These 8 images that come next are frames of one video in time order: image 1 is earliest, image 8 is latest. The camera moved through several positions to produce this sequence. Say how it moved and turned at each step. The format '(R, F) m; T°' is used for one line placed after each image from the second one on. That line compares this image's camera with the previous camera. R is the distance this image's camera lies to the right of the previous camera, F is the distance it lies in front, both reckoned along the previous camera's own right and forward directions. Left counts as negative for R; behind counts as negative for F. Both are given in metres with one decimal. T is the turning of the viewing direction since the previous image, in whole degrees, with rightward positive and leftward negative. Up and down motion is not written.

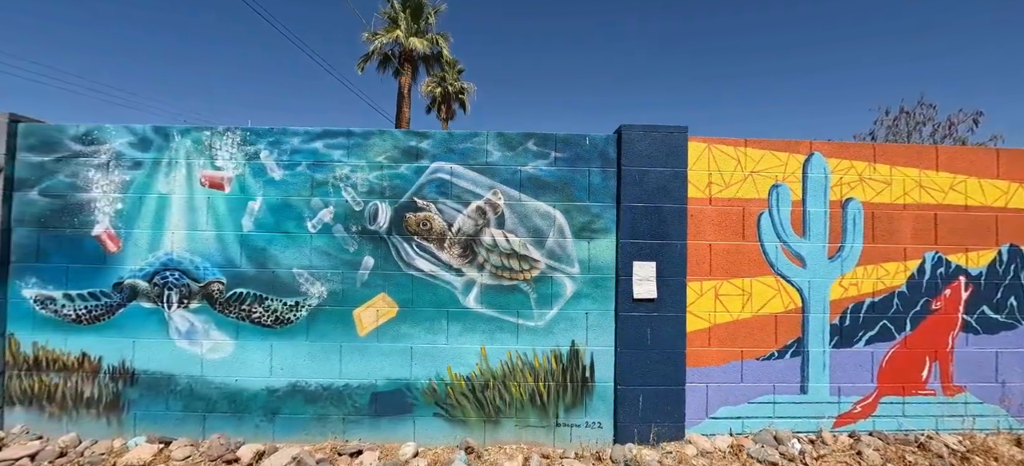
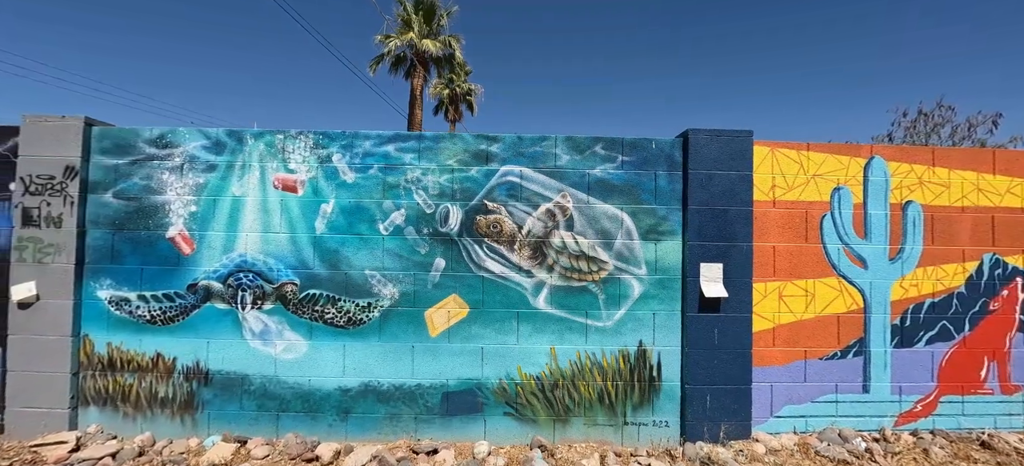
(-0.6, -0.1) m; 0°
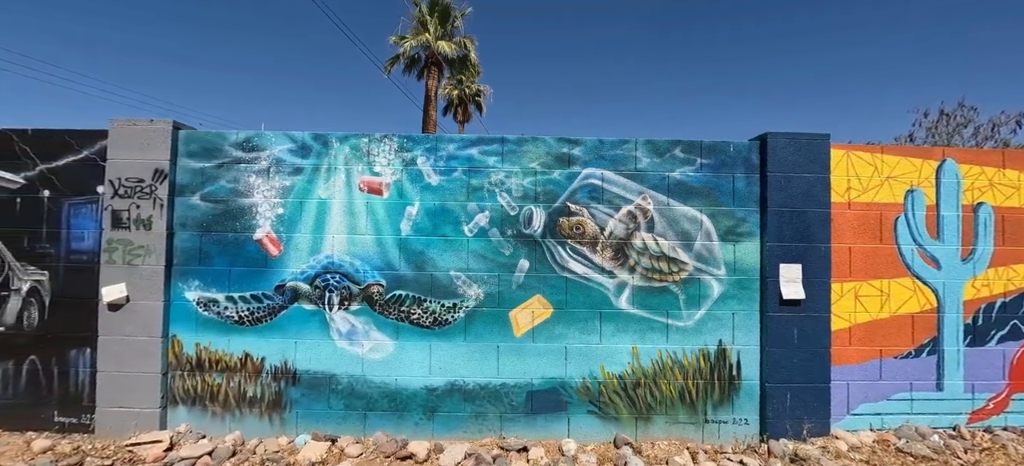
(-0.7, -0.1) m; 0°
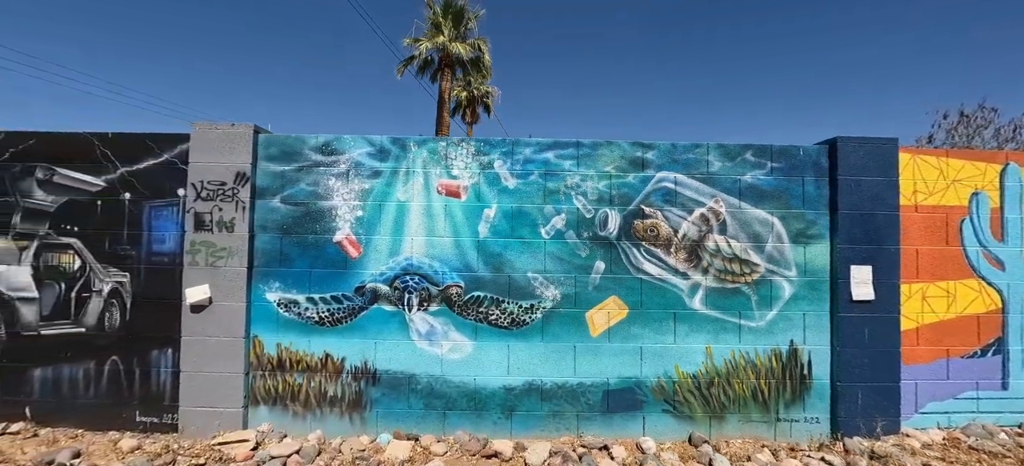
(-0.6, -0.1) m; 0°
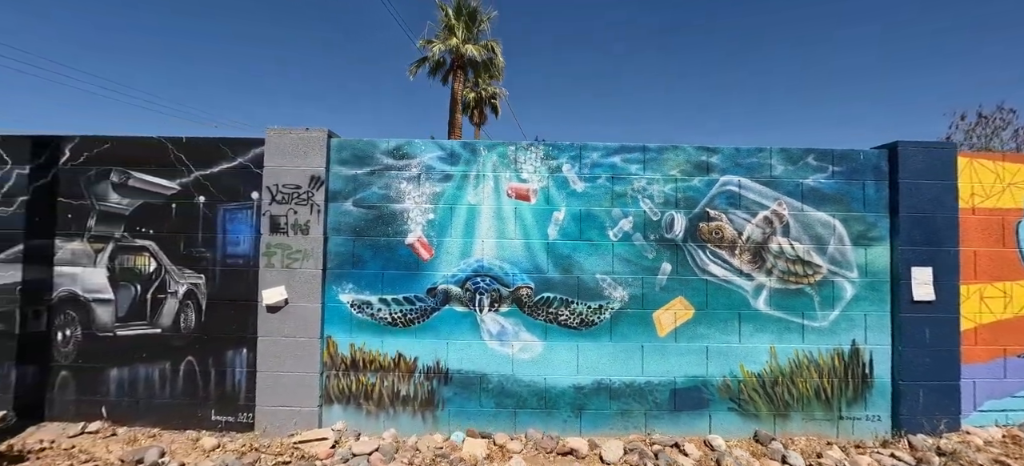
(-0.6, -0.1) m; 0°
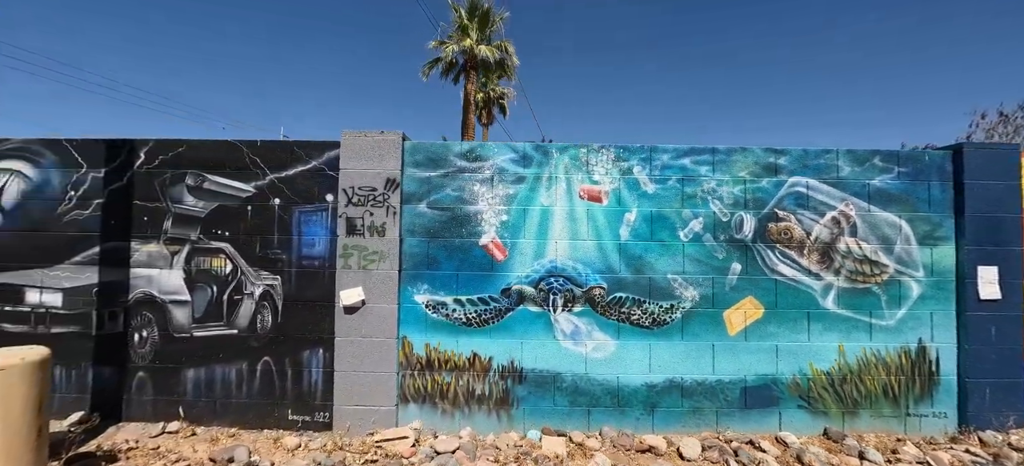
(-0.6, -0.1) m; 0°
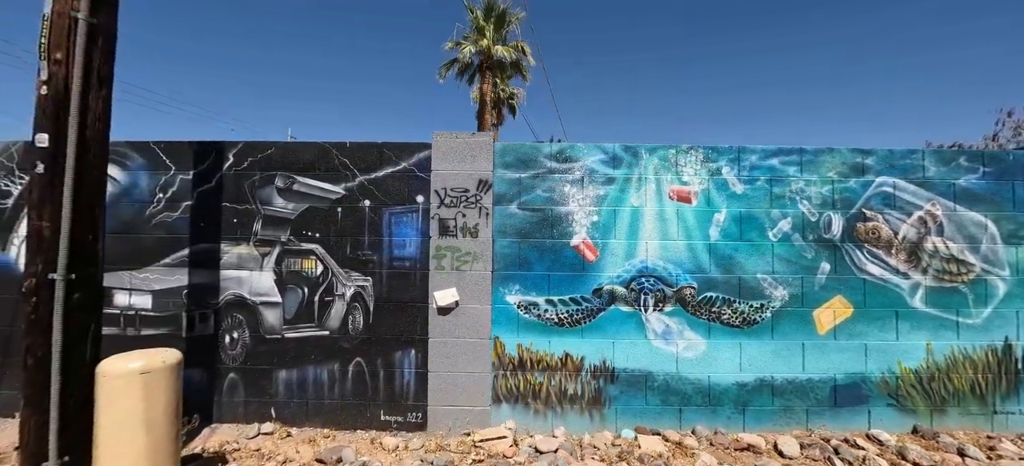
(-0.8, 0.0) m; 0°
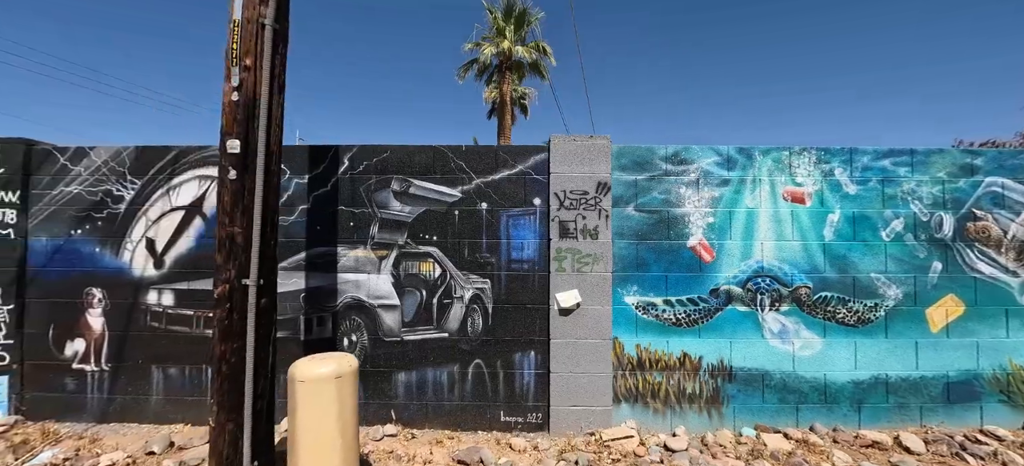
(-1.0, 0.0) m; 0°
